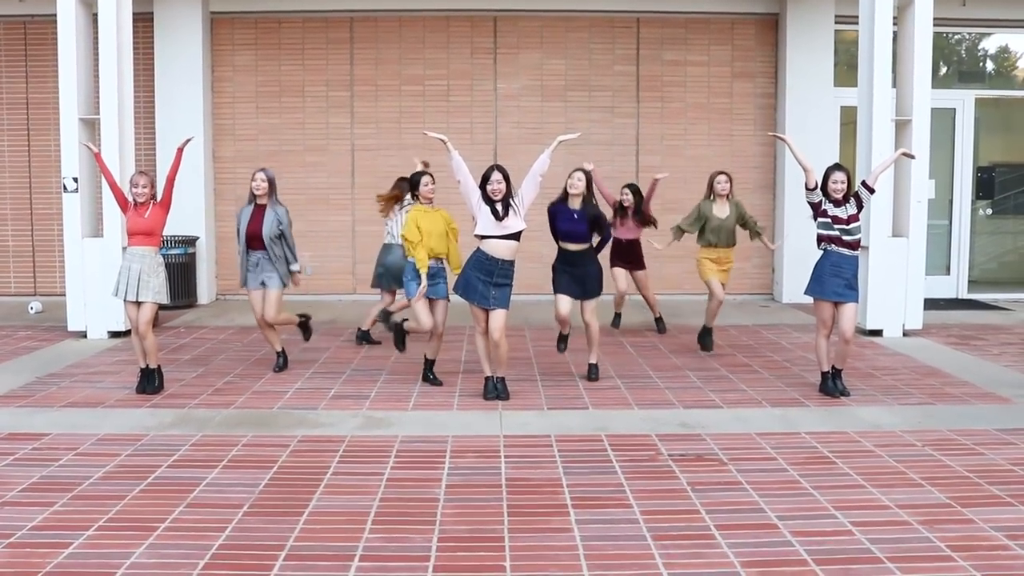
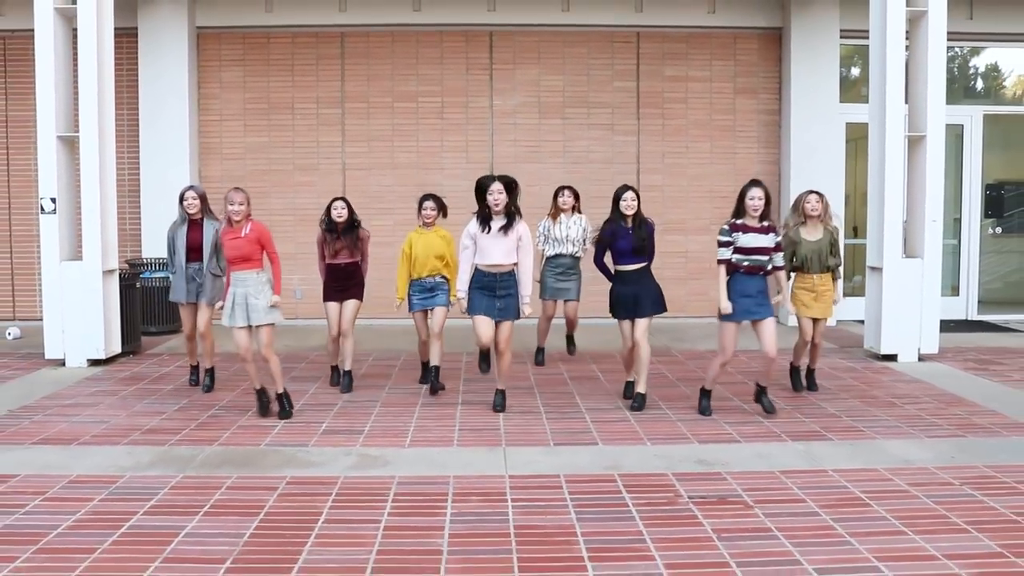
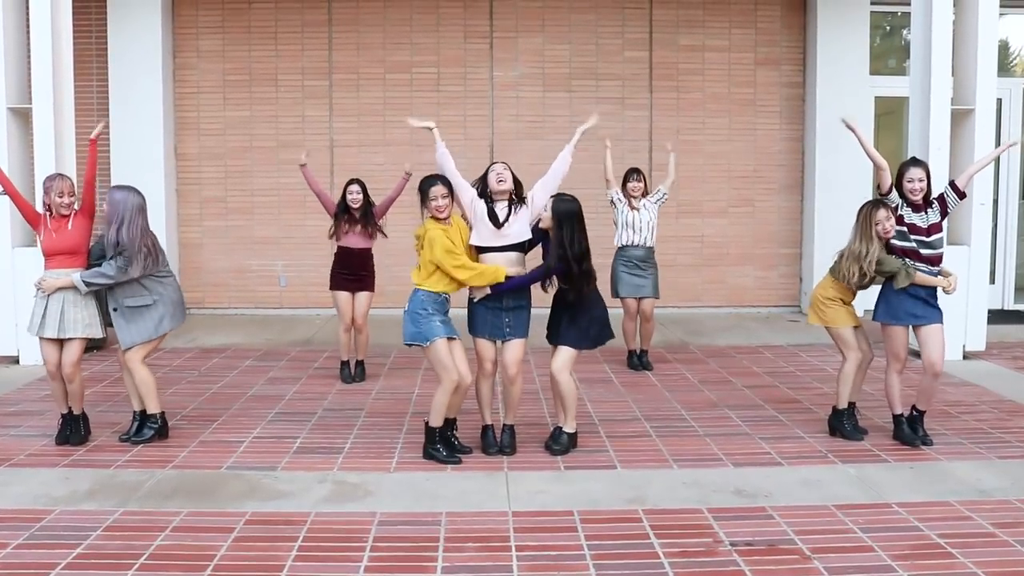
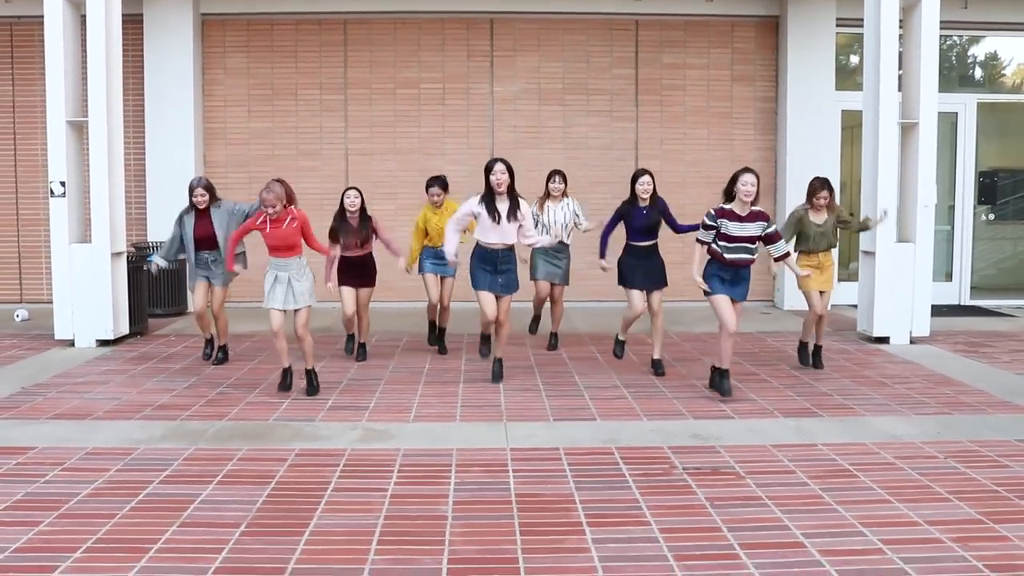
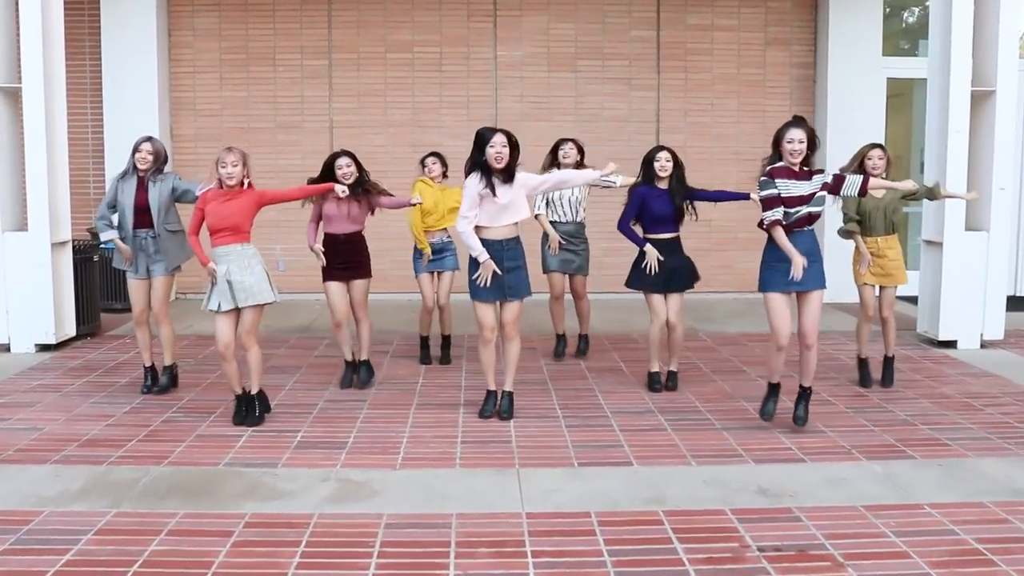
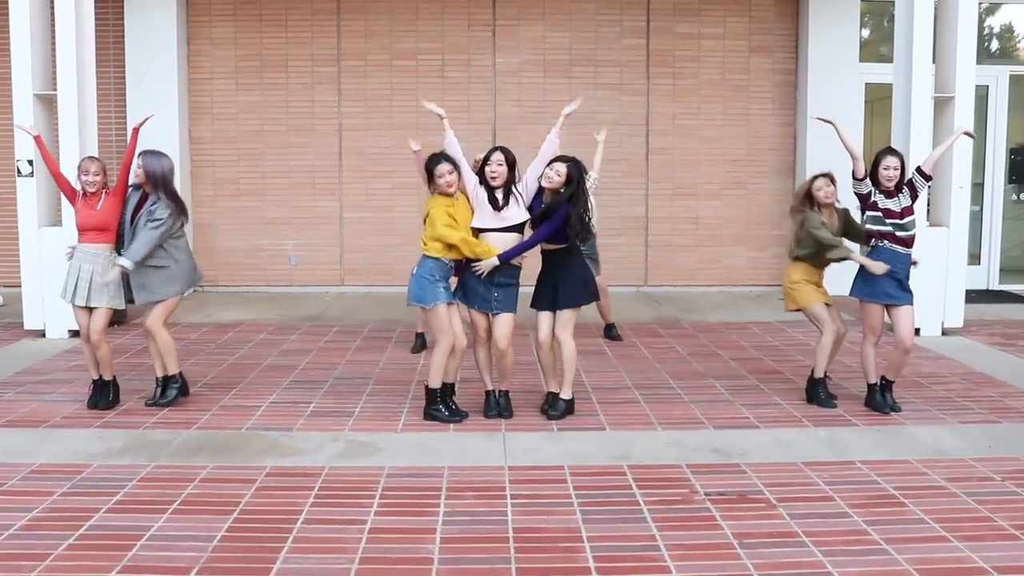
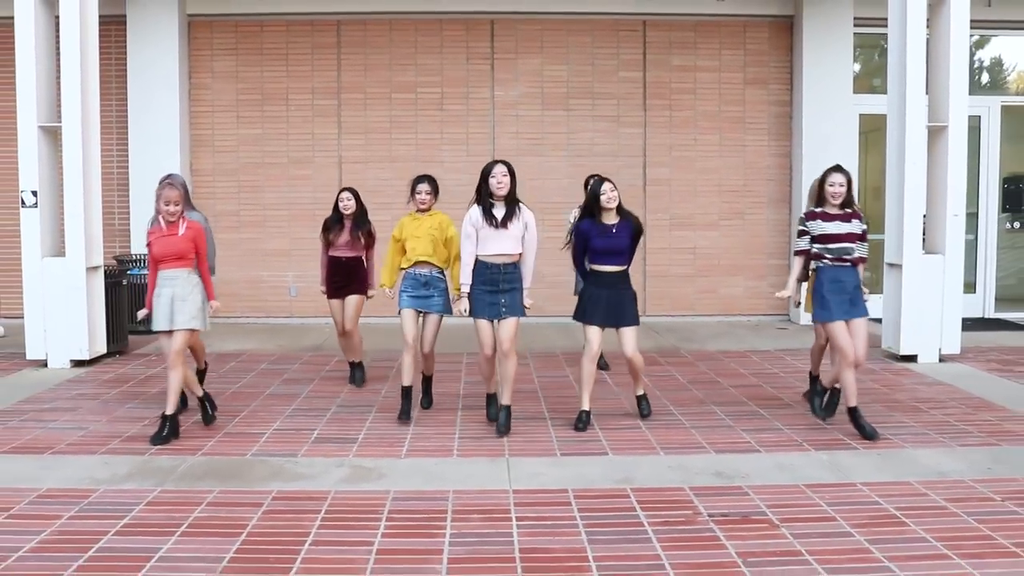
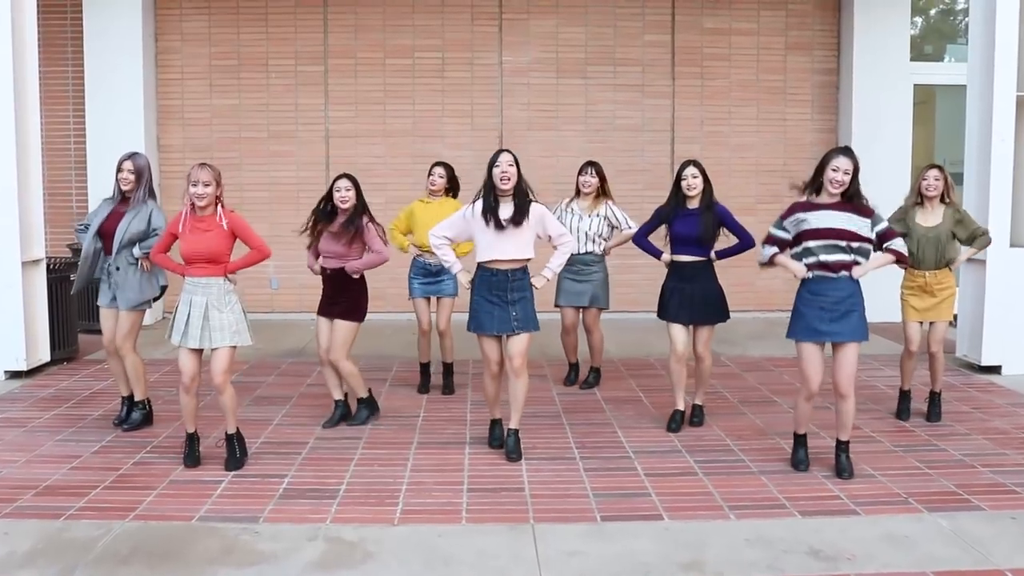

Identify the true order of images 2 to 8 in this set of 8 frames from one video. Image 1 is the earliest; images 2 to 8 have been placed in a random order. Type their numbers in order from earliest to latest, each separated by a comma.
6, 3, 7, 2, 4, 5, 8
